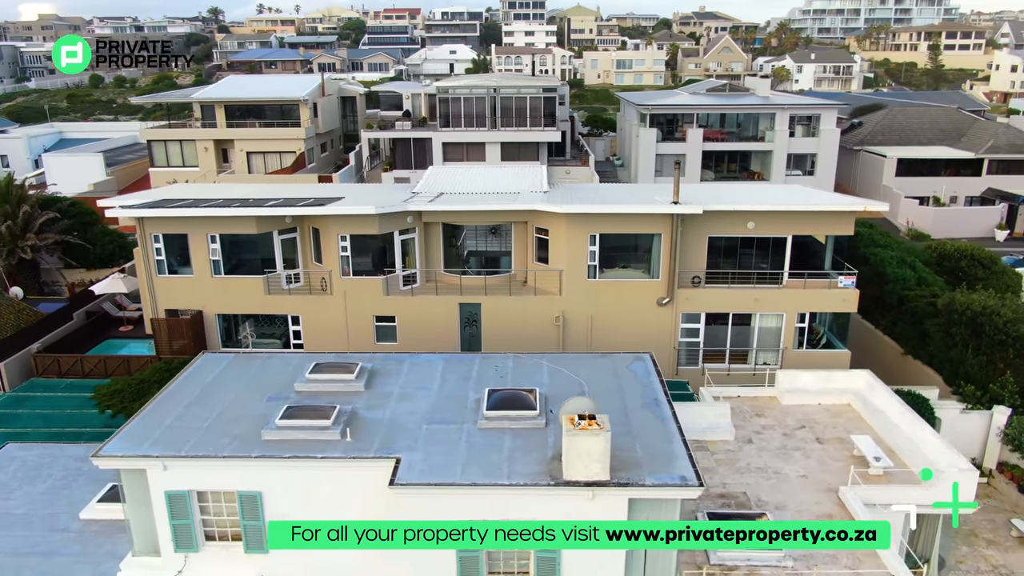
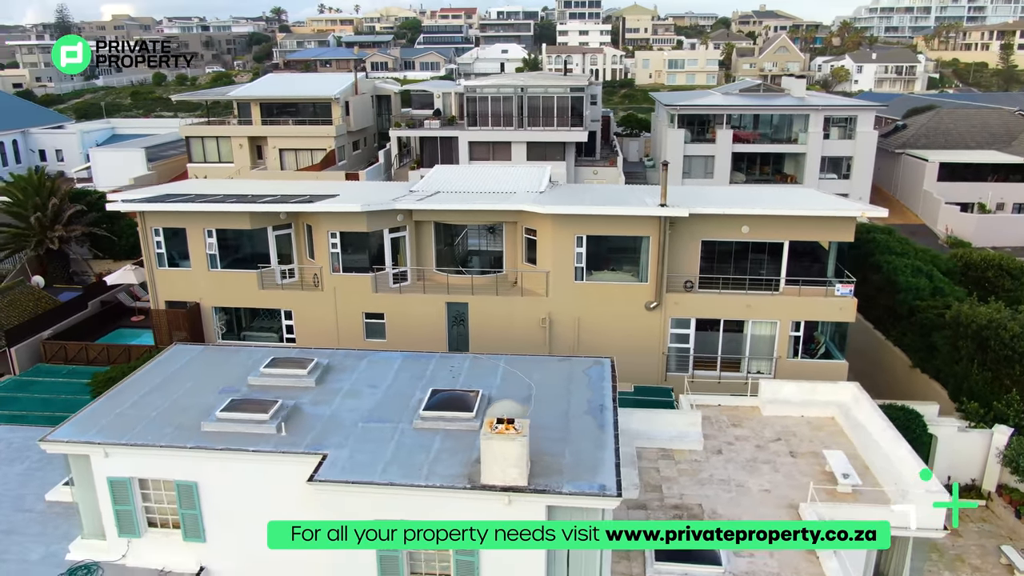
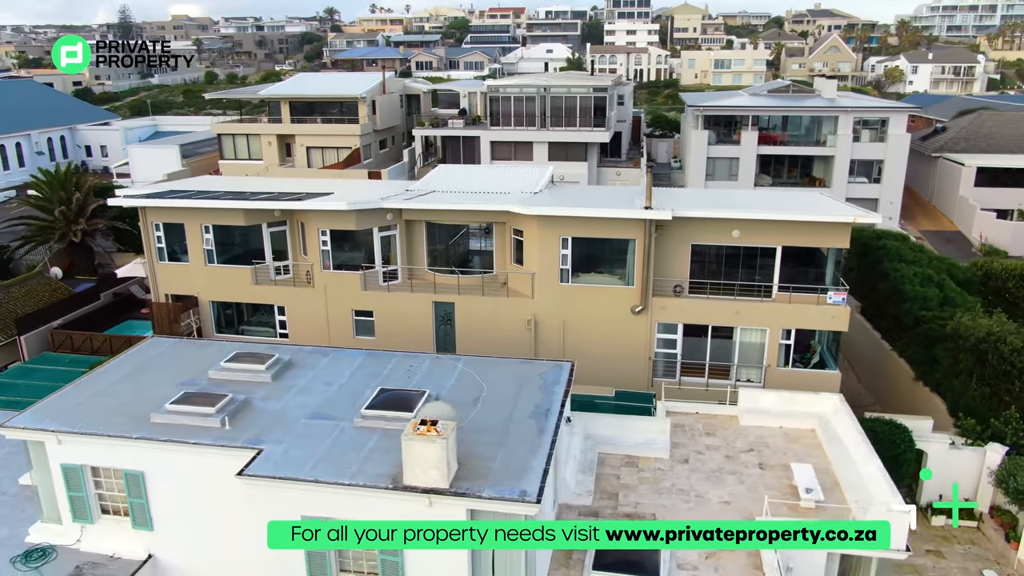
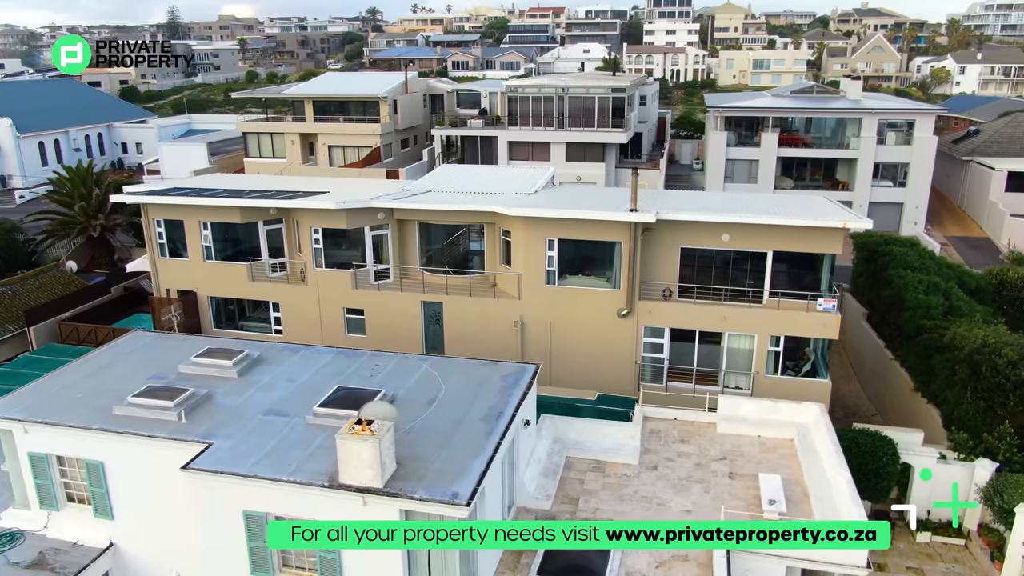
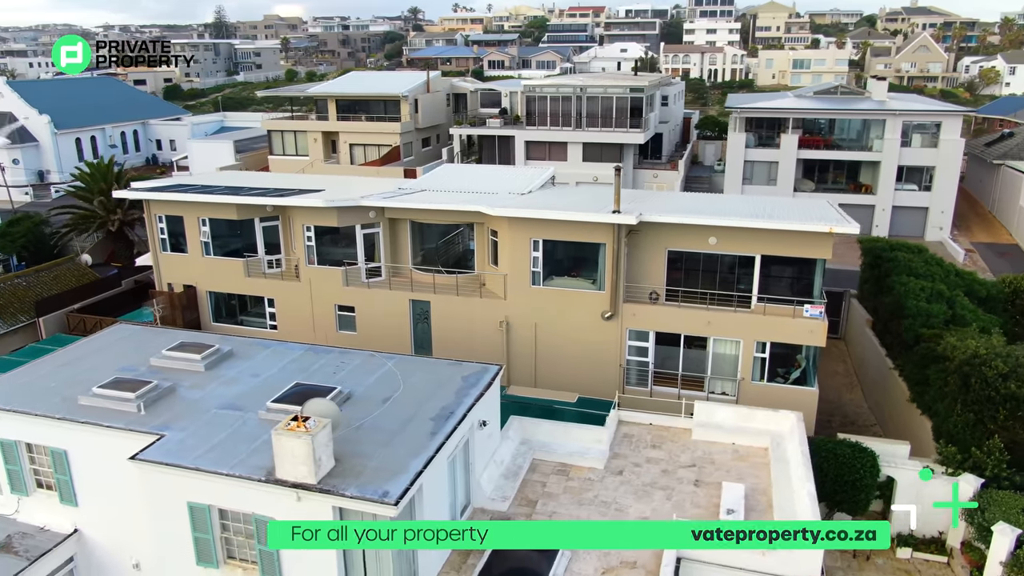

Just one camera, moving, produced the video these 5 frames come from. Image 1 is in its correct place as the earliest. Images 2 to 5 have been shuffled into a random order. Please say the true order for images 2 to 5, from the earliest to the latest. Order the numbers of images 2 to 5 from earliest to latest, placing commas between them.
2, 3, 4, 5
